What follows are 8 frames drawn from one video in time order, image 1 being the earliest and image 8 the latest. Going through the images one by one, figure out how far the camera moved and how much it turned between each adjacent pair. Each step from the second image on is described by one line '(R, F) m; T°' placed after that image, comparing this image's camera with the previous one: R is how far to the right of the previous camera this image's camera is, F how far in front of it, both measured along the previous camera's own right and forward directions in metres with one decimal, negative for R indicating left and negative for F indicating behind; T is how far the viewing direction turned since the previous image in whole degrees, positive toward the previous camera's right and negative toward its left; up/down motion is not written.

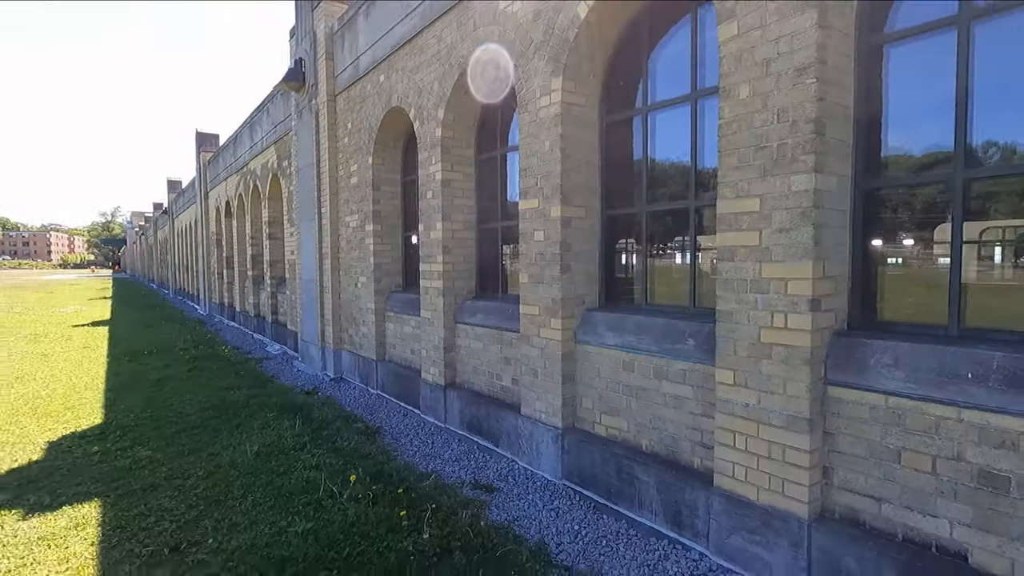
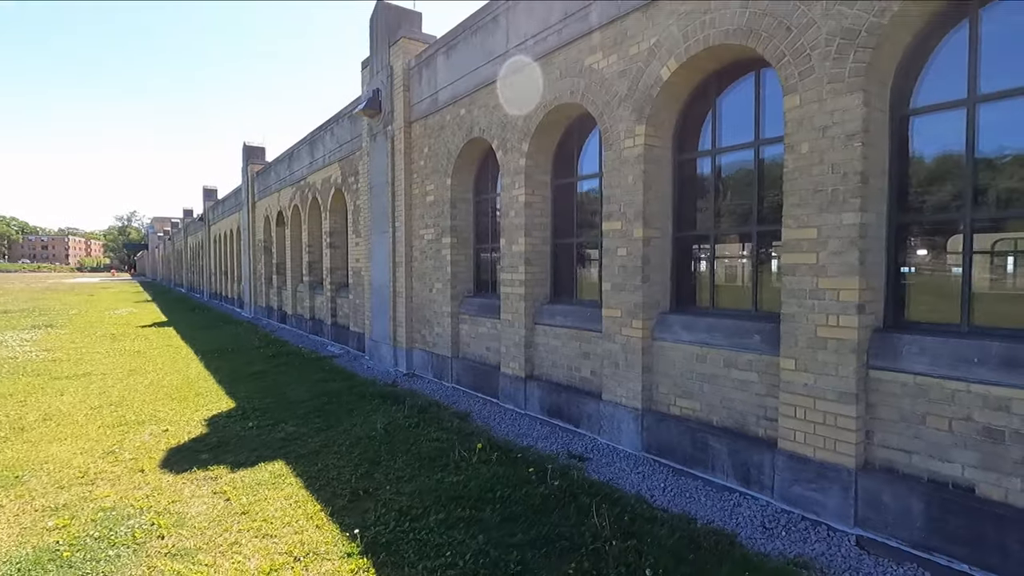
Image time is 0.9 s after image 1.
(-0.9, -1.1) m; -1°
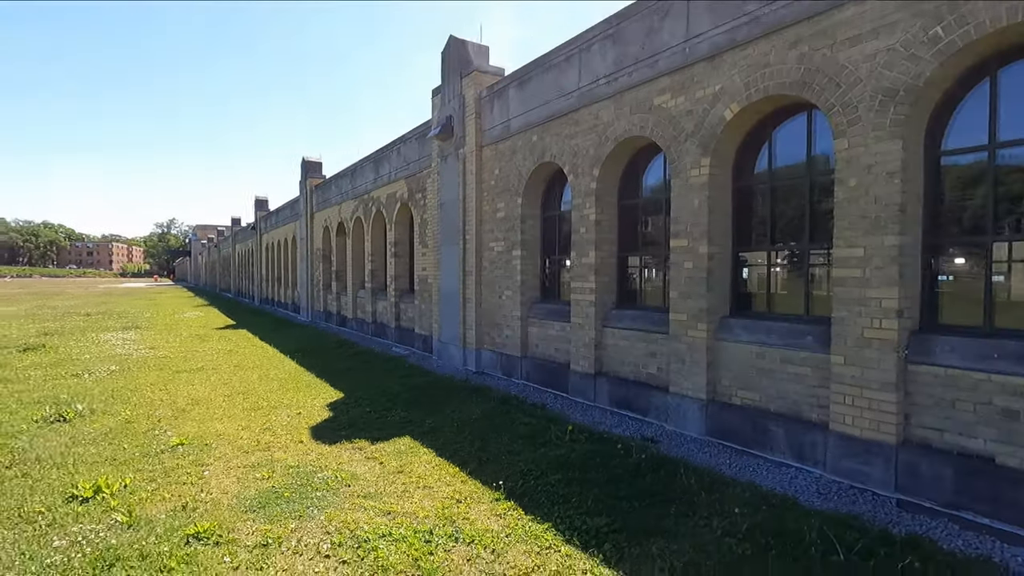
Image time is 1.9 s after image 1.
(-0.7, -1.1) m; -3°
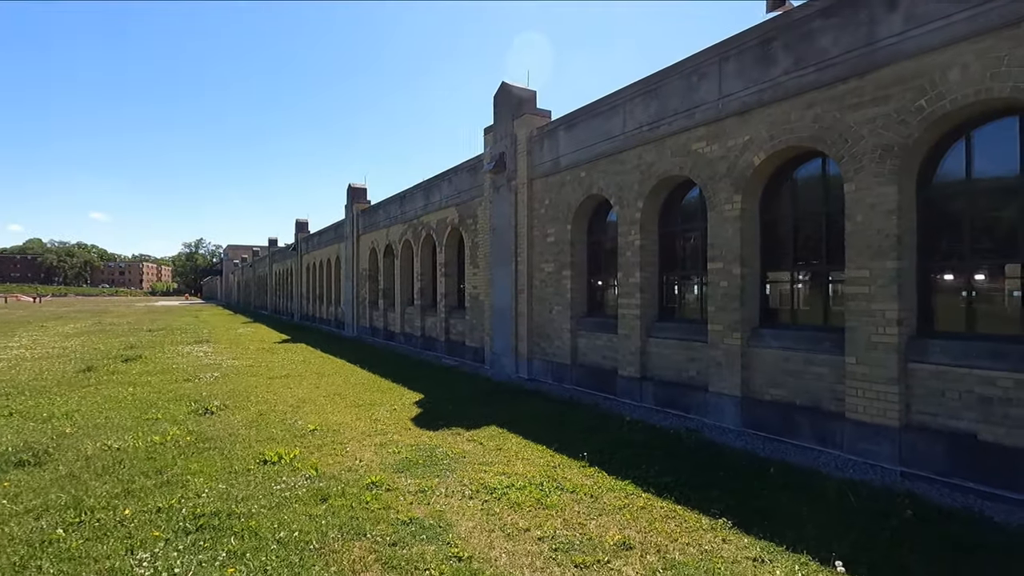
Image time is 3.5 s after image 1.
(-0.7, -1.4) m; -2°
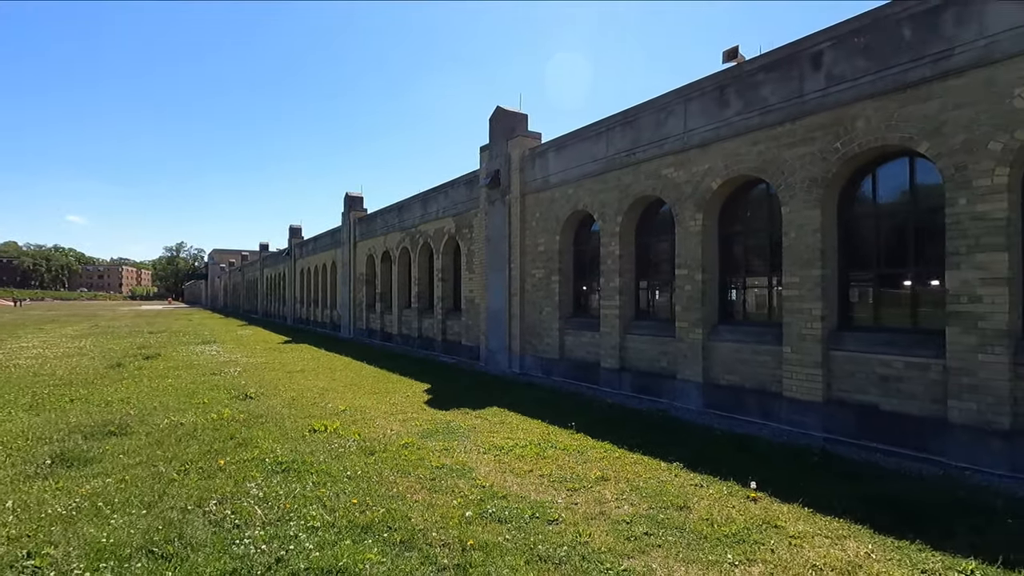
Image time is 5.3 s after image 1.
(-0.2, -1.4) m; +2°
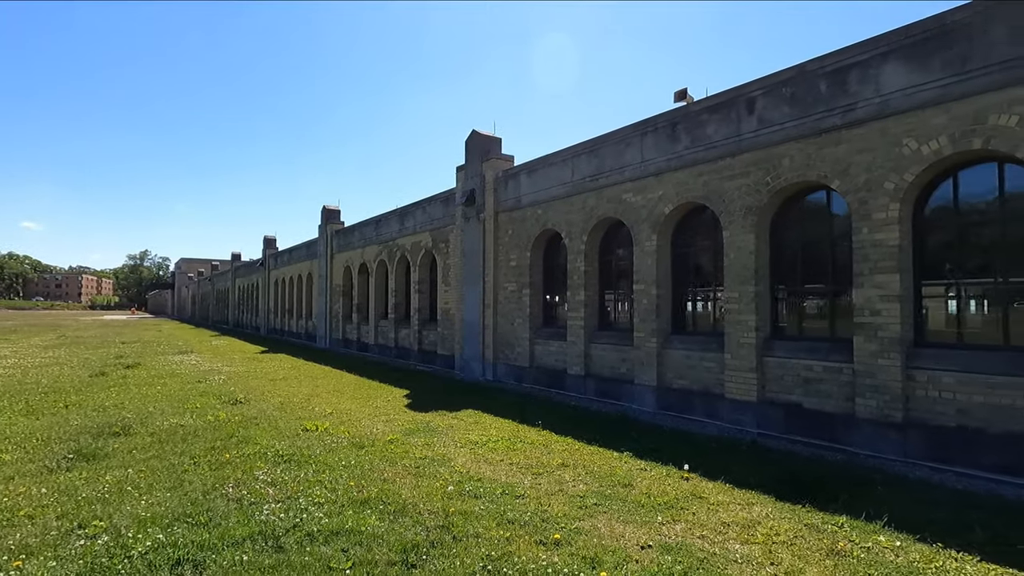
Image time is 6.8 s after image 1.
(0.0, -0.9) m; +3°
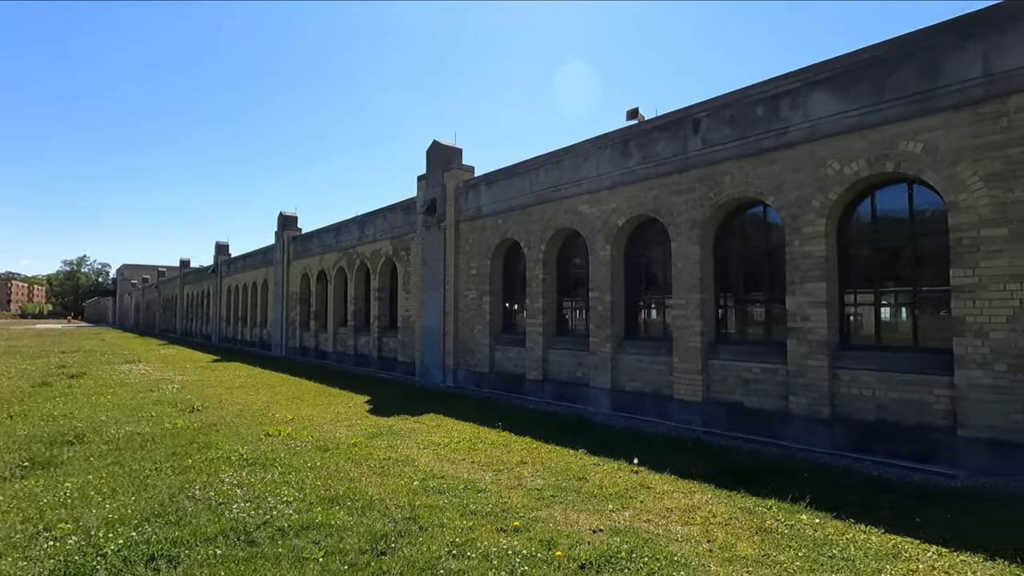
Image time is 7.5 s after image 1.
(0.0, -0.4) m; +4°
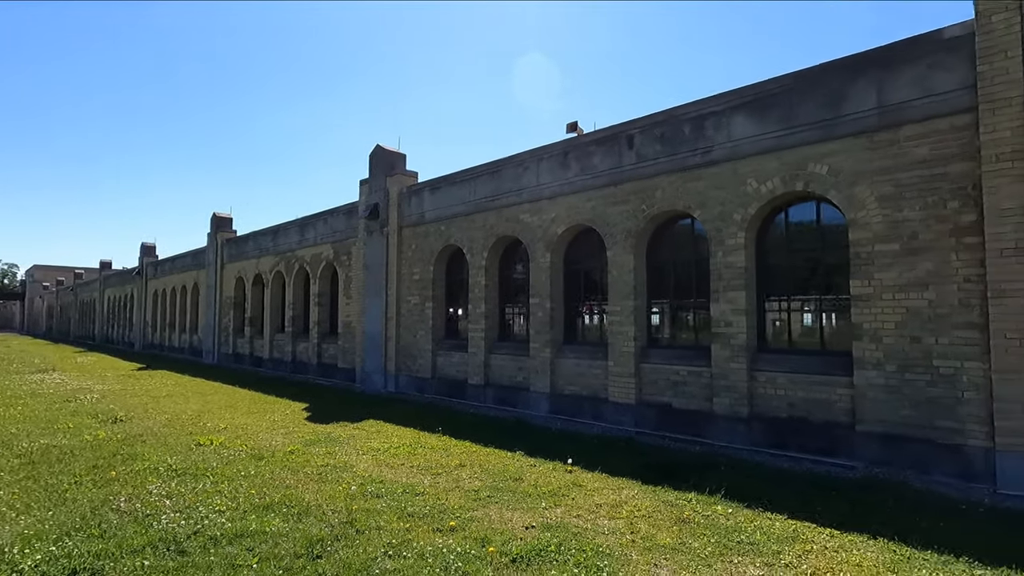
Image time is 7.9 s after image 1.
(+0.1, -0.2) m; +6°
